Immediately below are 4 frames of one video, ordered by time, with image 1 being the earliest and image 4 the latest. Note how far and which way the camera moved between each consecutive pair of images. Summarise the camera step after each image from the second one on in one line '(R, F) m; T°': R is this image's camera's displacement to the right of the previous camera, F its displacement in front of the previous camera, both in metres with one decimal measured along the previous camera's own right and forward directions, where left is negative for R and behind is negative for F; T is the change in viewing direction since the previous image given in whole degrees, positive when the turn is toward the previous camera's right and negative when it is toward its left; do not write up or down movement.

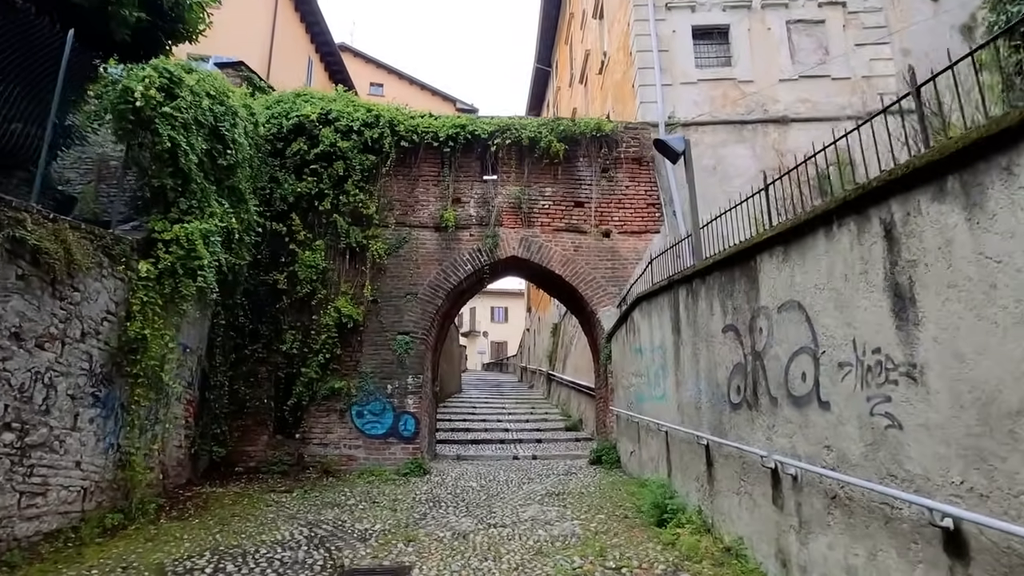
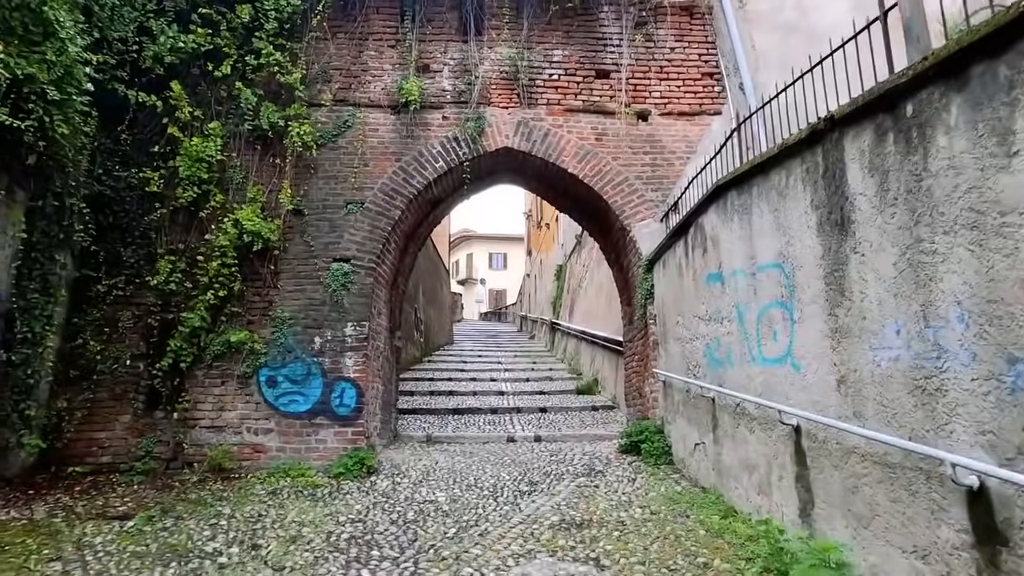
(+0.1, +3.1) m; 0°
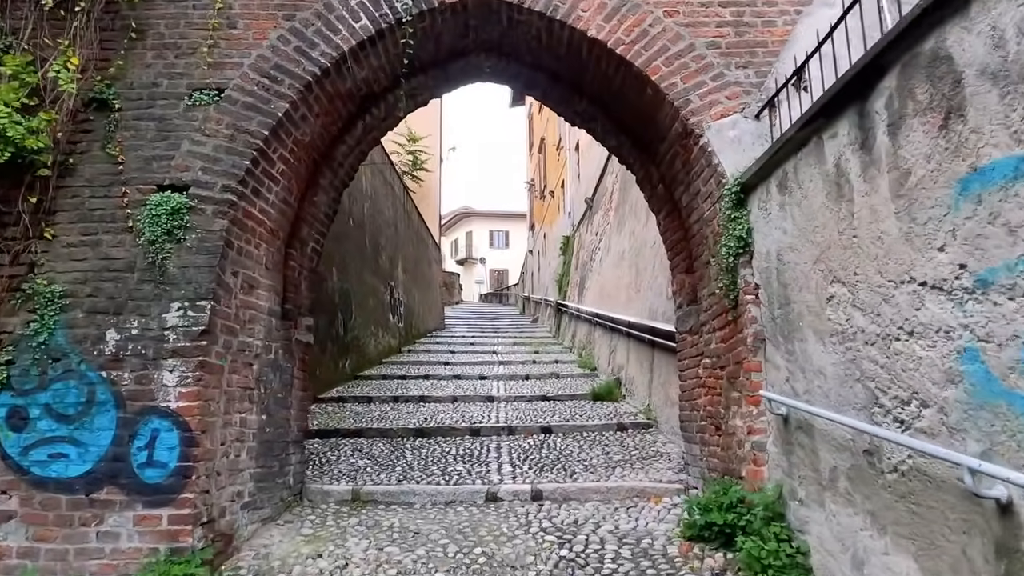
(+0.2, +2.9) m; 0°
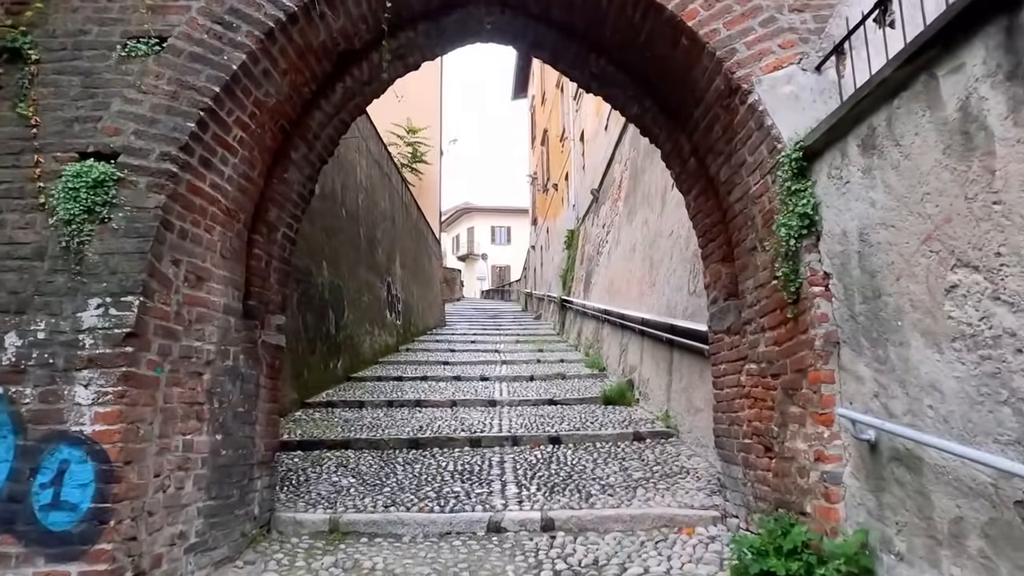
(0.0, +0.7) m; 0°
